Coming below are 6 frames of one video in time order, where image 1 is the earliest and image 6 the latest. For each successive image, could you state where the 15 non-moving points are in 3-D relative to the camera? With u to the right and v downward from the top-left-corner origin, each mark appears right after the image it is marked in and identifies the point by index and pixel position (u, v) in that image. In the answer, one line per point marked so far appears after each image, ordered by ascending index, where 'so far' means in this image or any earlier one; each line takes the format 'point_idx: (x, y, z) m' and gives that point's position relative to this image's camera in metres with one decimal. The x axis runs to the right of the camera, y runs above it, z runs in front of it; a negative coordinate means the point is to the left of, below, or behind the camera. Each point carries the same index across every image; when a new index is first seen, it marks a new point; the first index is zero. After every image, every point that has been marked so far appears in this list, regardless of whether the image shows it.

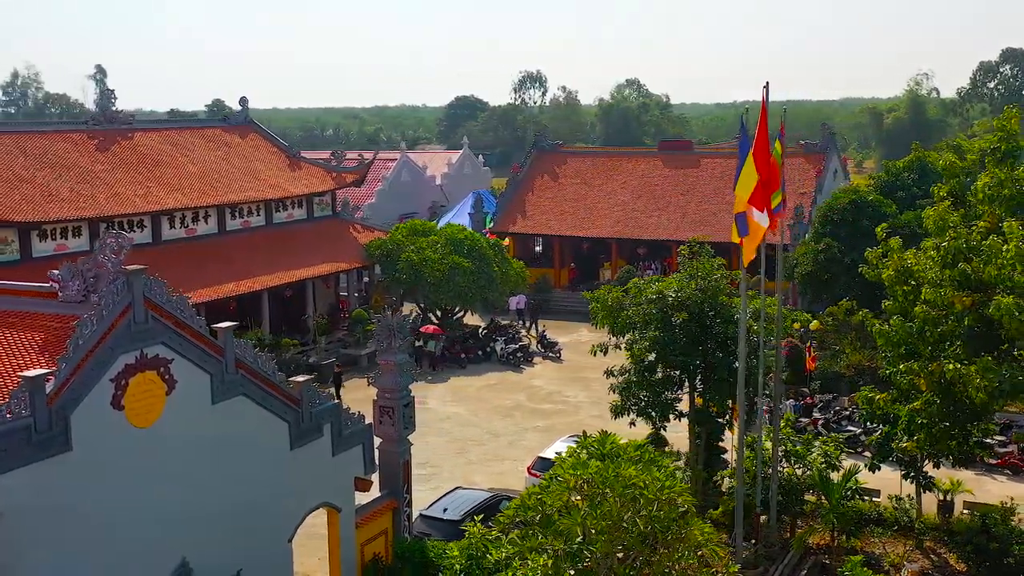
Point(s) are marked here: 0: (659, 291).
0: (+2.0, 0.0, +13.6) m
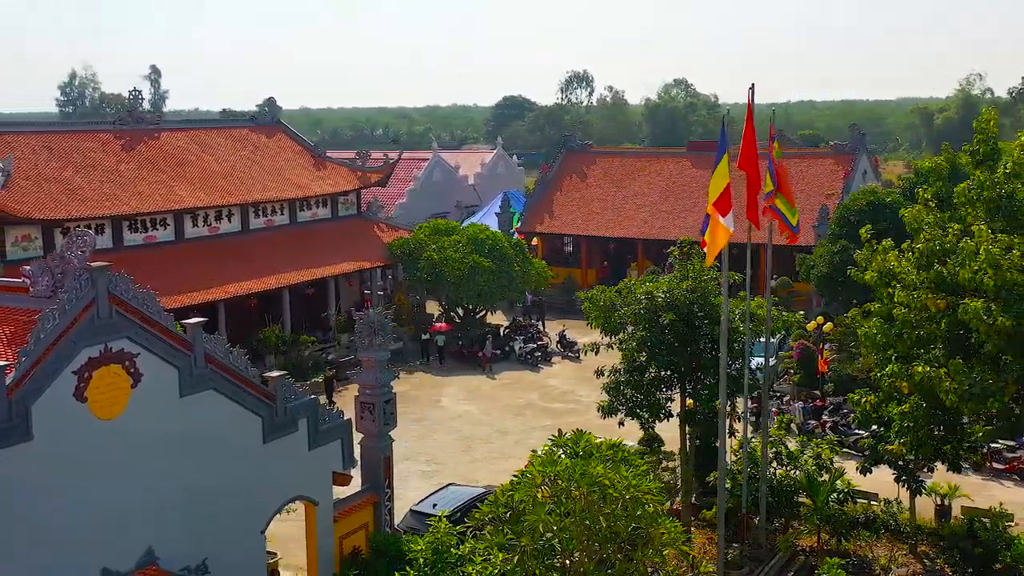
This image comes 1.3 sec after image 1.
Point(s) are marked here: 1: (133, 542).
0: (+1.8, 0.0, +13.7) m
1: (-3.2, -2.1, +8.5) m
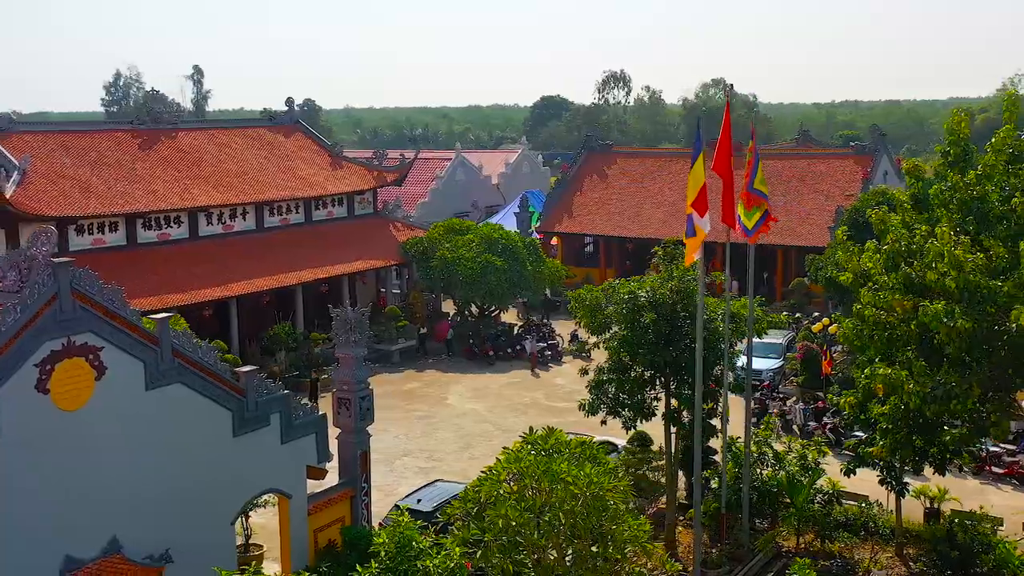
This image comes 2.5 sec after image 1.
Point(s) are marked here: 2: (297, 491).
0: (+1.6, 0.0, +13.7) m
1: (-3.6, -2.1, +8.7) m
2: (-2.3, -2.1, +10.6) m
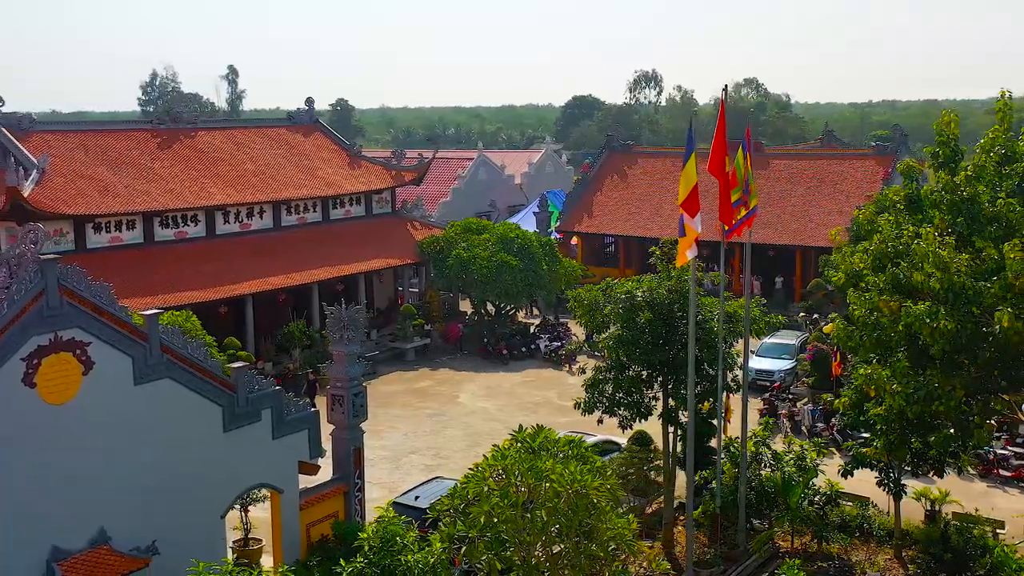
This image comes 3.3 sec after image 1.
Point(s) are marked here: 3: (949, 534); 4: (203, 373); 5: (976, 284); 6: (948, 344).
0: (+1.6, 0.0, +13.8) m
1: (-3.8, -2.1, +8.9) m
2: (-2.4, -2.1, +10.7) m
3: (+5.5, -3.1, +12.8) m
4: (-3.0, -0.8, +9.8) m
5: (+4.3, 0.0, +9.3) m
6: (+4.0, -0.5, +9.3) m
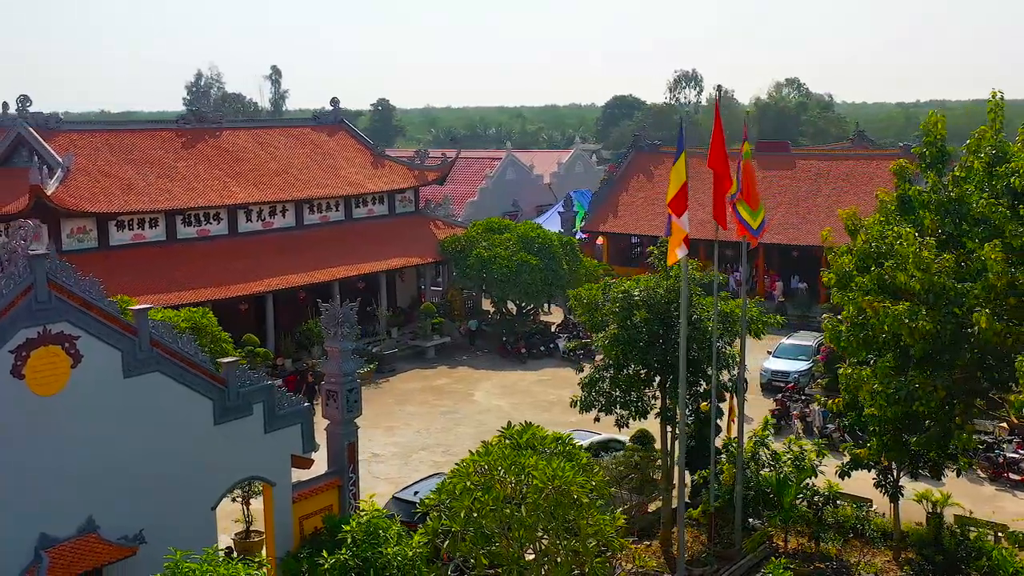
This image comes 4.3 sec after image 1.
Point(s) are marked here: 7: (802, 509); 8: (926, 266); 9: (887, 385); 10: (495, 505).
0: (+1.6, 0.0, +13.8) m
1: (-4.0, -2.0, +9.2) m
2: (-2.5, -2.1, +10.9) m
3: (+5.5, -3.2, +12.7) m
4: (-3.2, -0.8, +10.0) m
5: (+4.1, 0.0, +9.3) m
6: (+3.8, -0.5, +9.2) m
7: (+3.9, -2.9, +13.4) m
8: (+3.8, +0.2, +9.3) m
9: (+3.6, -0.9, +9.5) m
10: (-0.2, -2.2, +10.0) m
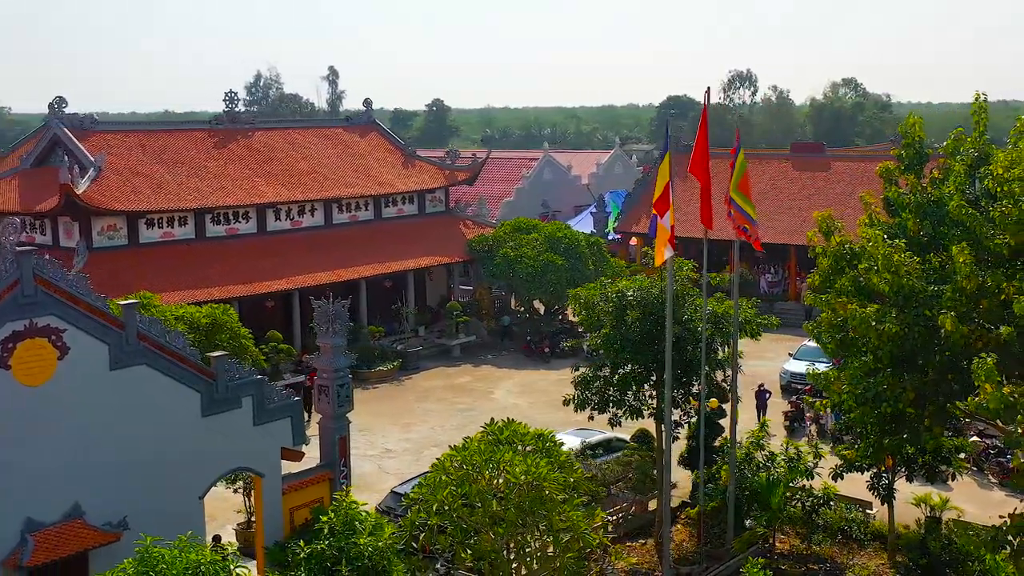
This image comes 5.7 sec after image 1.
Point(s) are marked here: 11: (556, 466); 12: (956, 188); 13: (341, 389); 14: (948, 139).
0: (+1.5, 0.0, +13.9) m
1: (-4.3, -2.0, +9.6) m
2: (-2.7, -2.1, +11.3) m
3: (+5.3, -3.2, +12.7) m
4: (-3.4, -0.7, +10.4) m
5: (+3.8, 0.0, +9.3) m
6: (+3.6, -0.5, +9.3) m
7: (+3.8, -3.0, +13.4) m
8: (+3.6, +0.2, +9.3) m
9: (+3.3, -0.9, +9.5) m
10: (-0.4, -2.2, +10.2) m
11: (+0.5, -1.9, +10.6) m
12: (+4.6, +1.0, +10.3) m
13: (-2.1, -1.2, +12.0) m
14: (+4.6, +1.6, +10.5) m
